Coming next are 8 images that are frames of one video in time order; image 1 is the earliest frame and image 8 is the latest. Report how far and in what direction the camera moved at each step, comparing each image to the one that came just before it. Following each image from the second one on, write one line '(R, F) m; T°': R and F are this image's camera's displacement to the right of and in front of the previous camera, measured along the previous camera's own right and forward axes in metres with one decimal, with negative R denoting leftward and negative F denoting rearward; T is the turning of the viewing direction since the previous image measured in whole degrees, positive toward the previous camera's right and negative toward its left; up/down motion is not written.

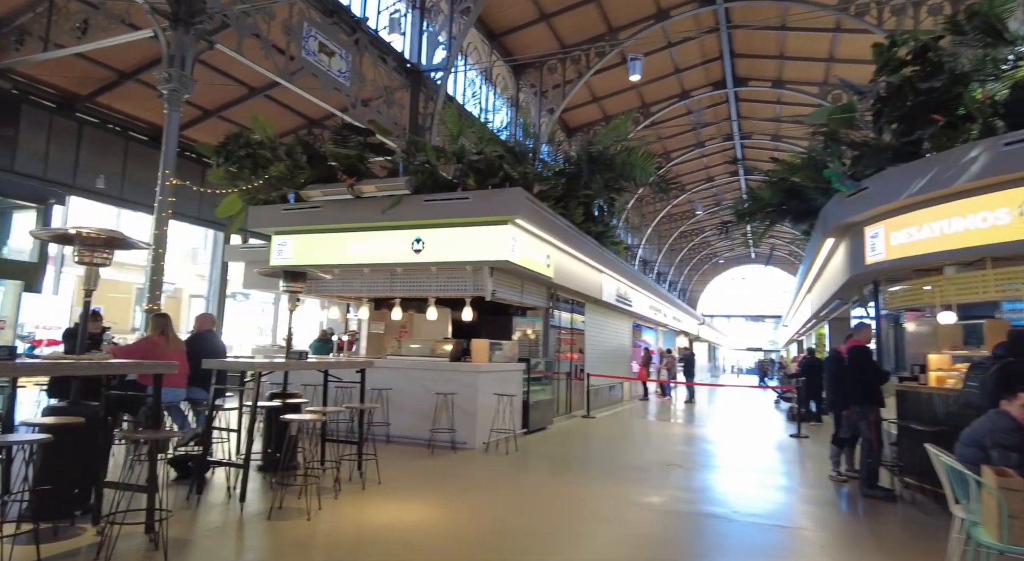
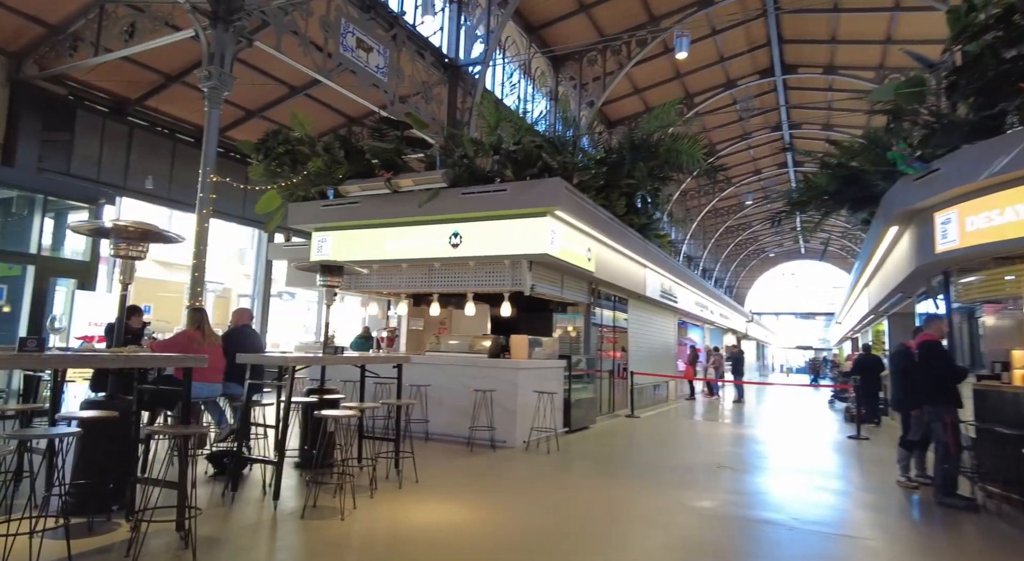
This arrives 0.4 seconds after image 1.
(0.0, +0.2) m; -4°
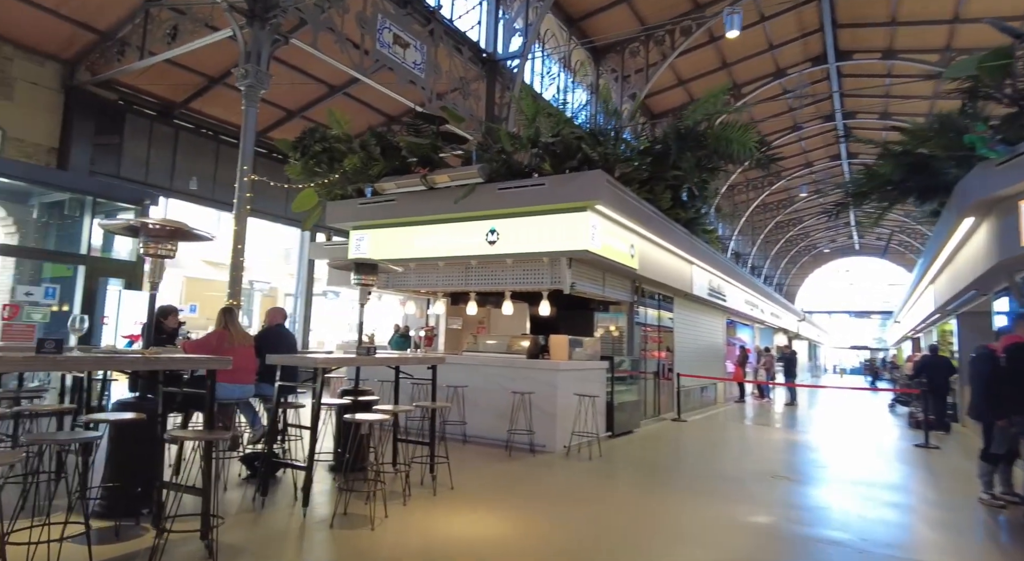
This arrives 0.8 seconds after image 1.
(0.0, +0.2) m; -4°
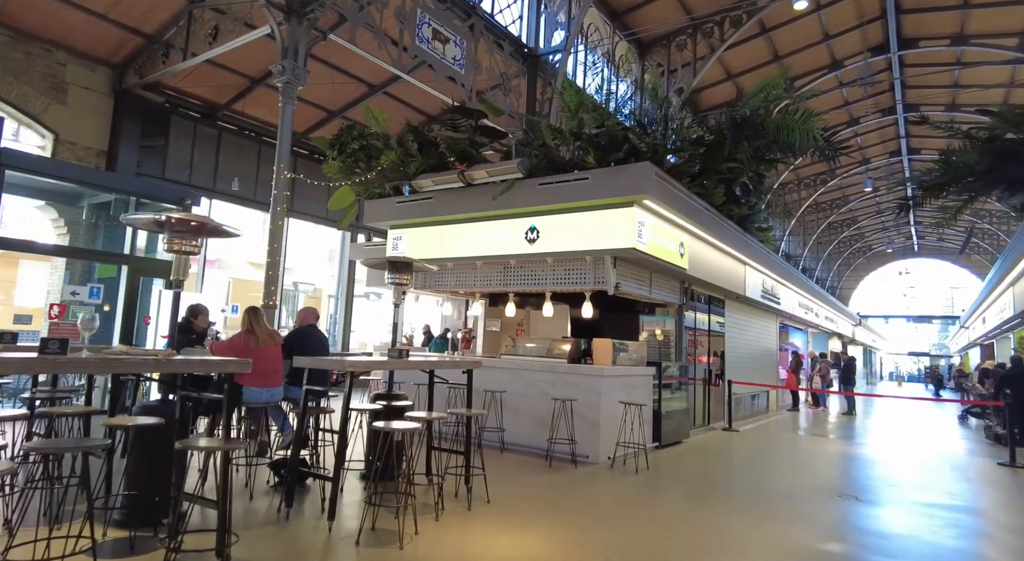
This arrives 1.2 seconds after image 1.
(0.0, +0.3) m; -4°
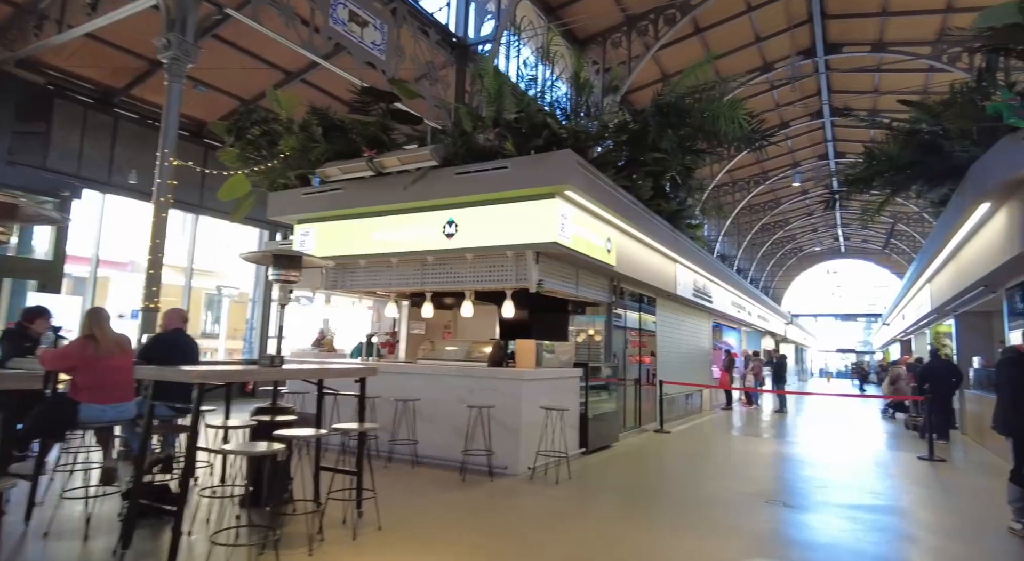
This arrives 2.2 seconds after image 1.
(+0.3, +0.5) m; +5°
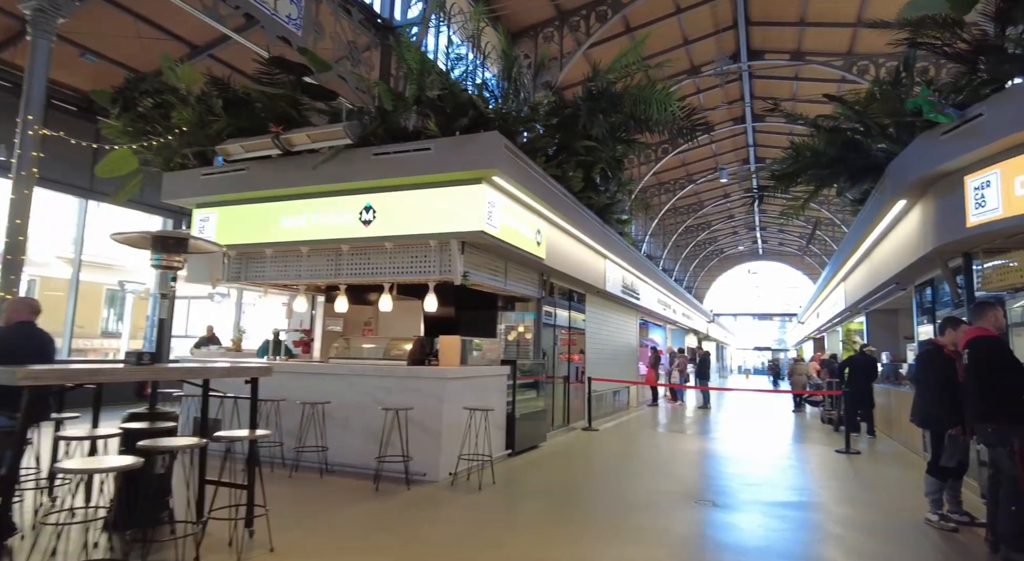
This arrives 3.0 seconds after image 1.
(+0.1, +0.4) m; +7°
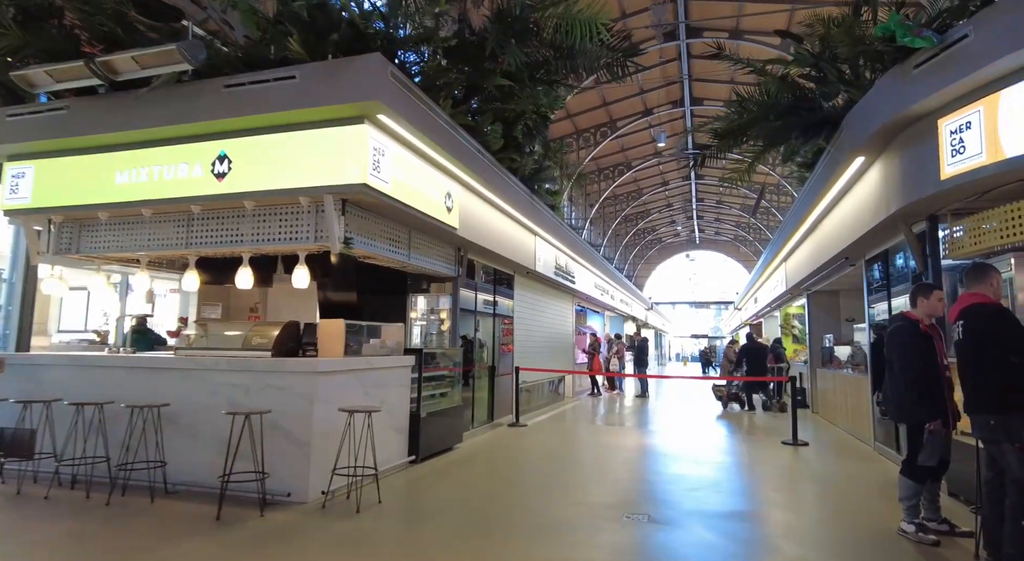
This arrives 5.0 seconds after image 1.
(+0.4, +1.0) m; +5°
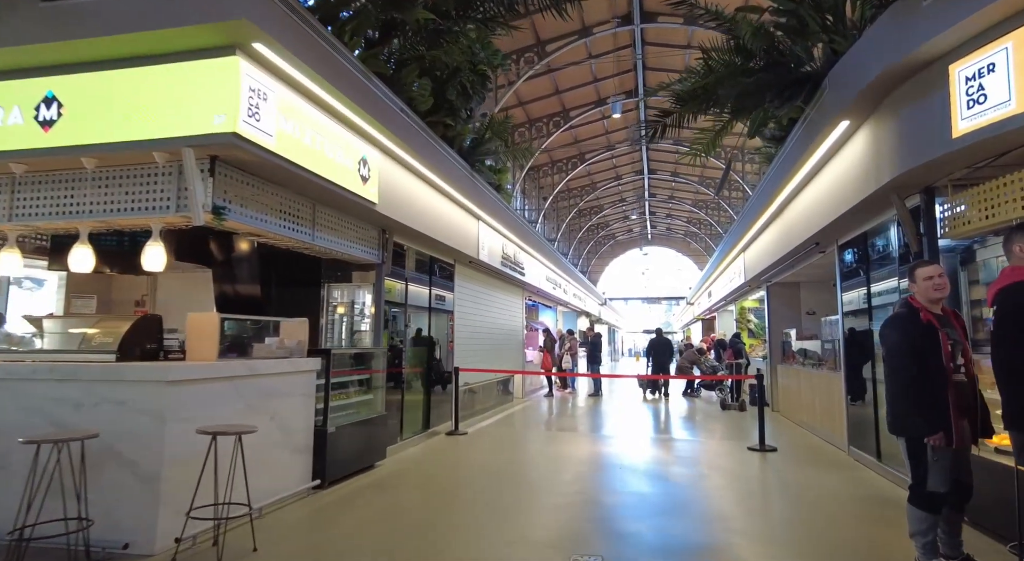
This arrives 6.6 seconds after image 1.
(+0.2, +0.9) m; +4°
